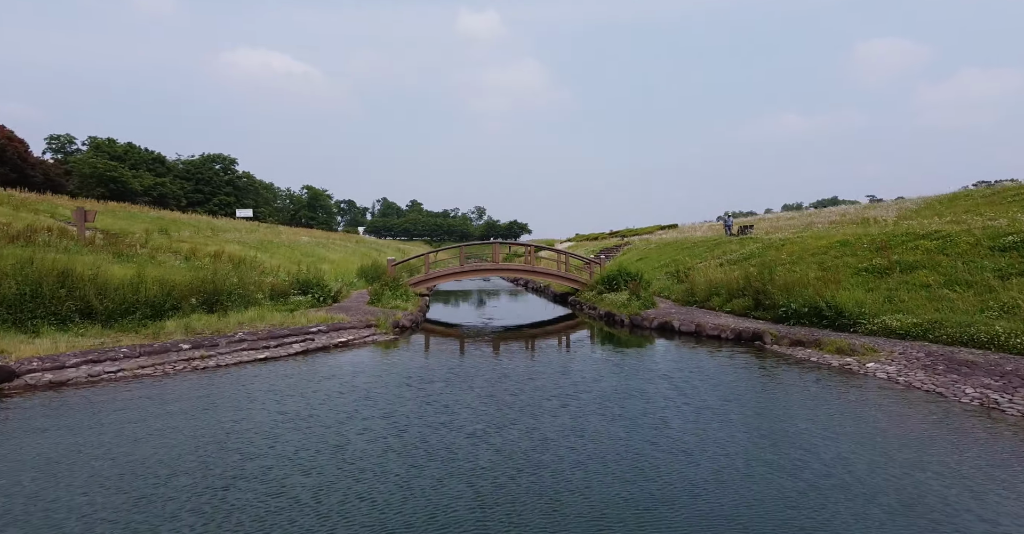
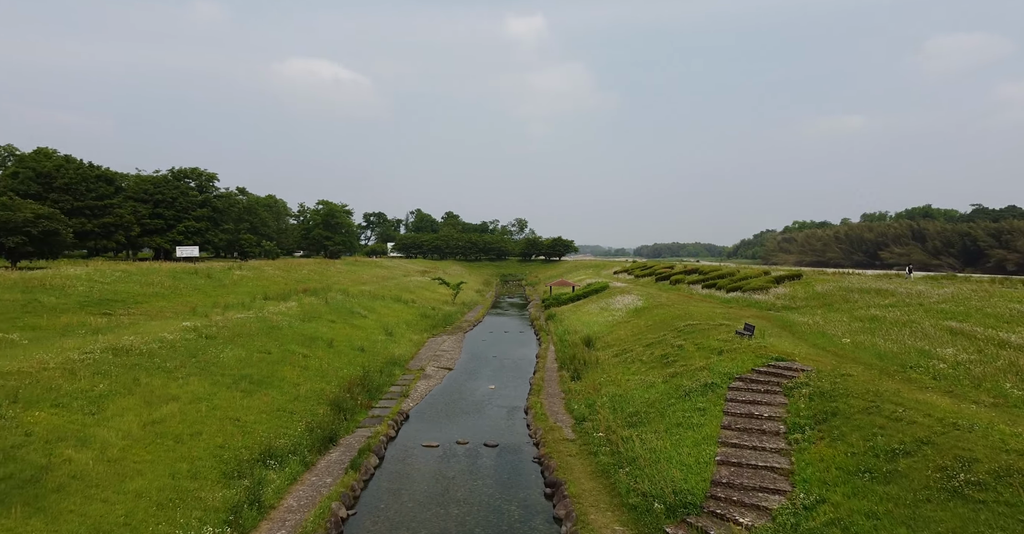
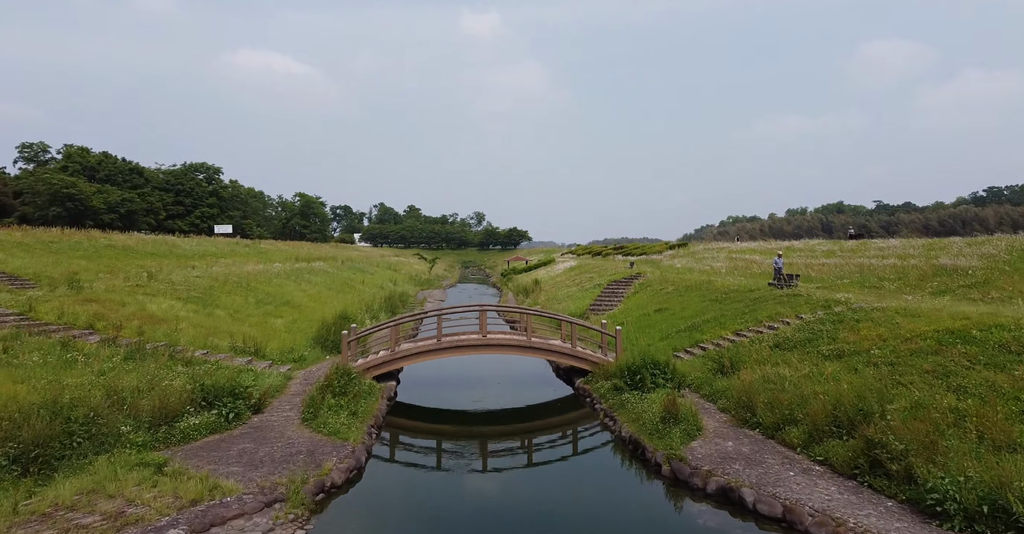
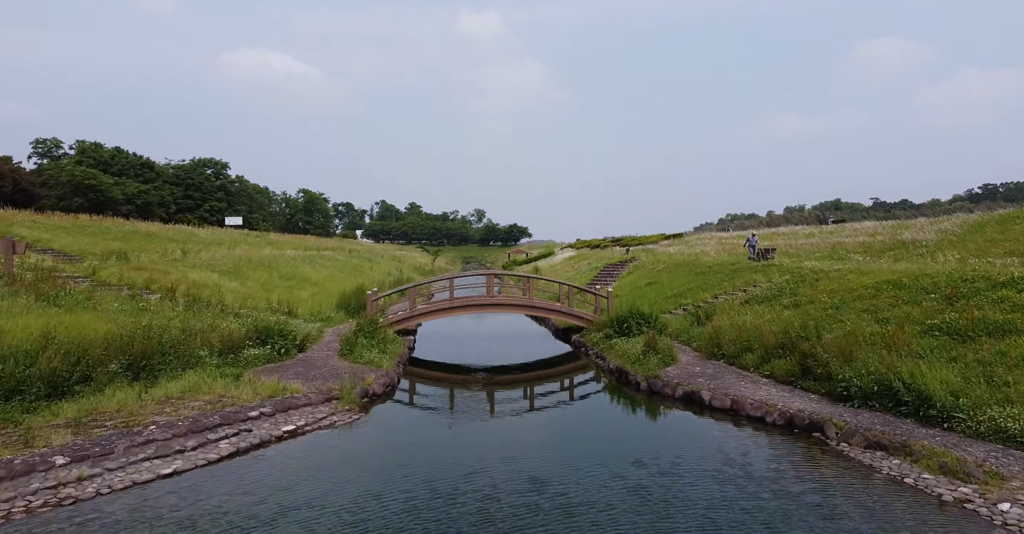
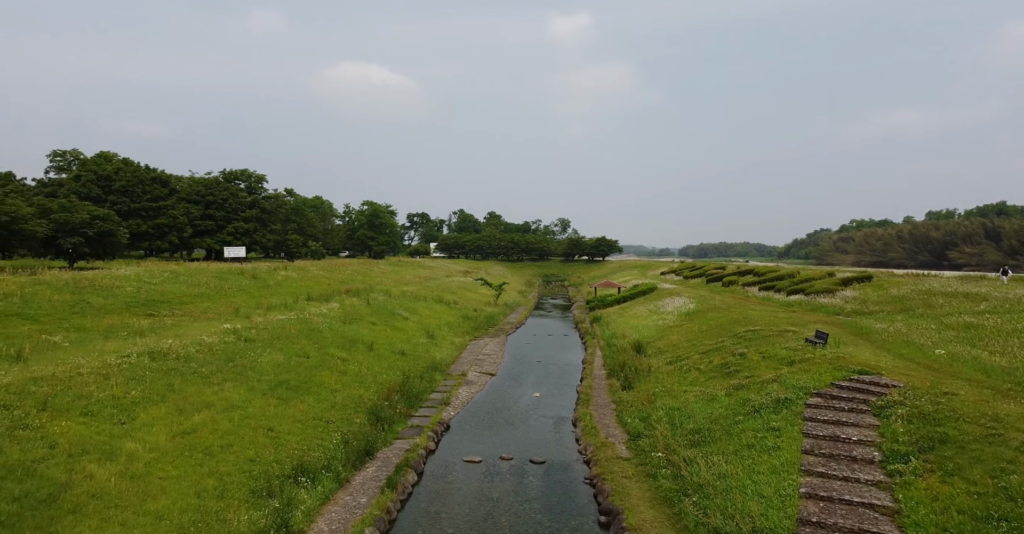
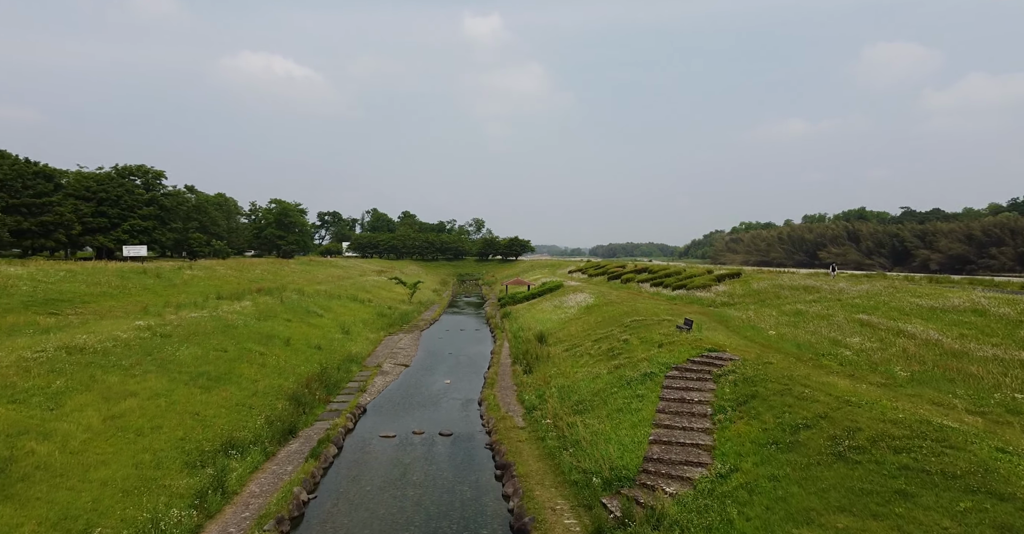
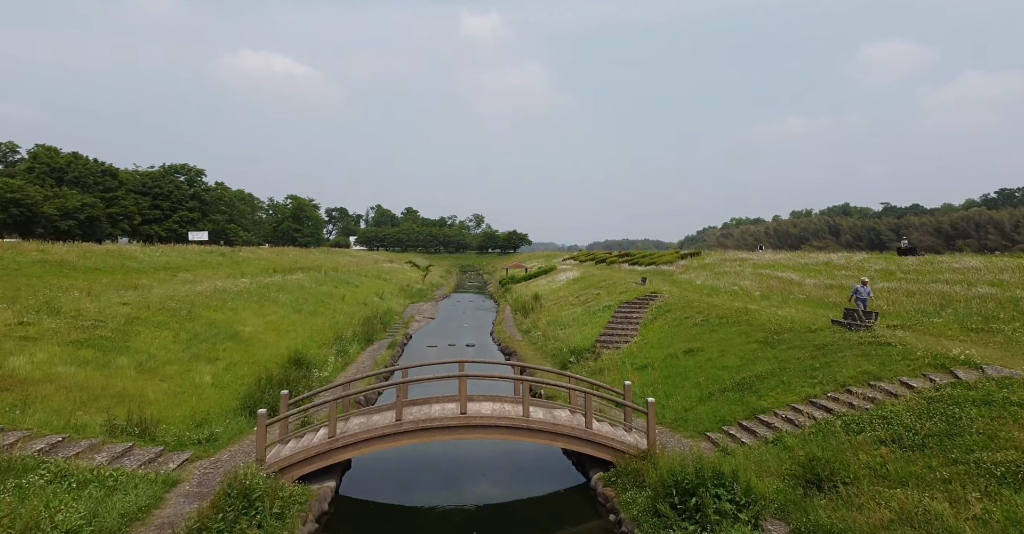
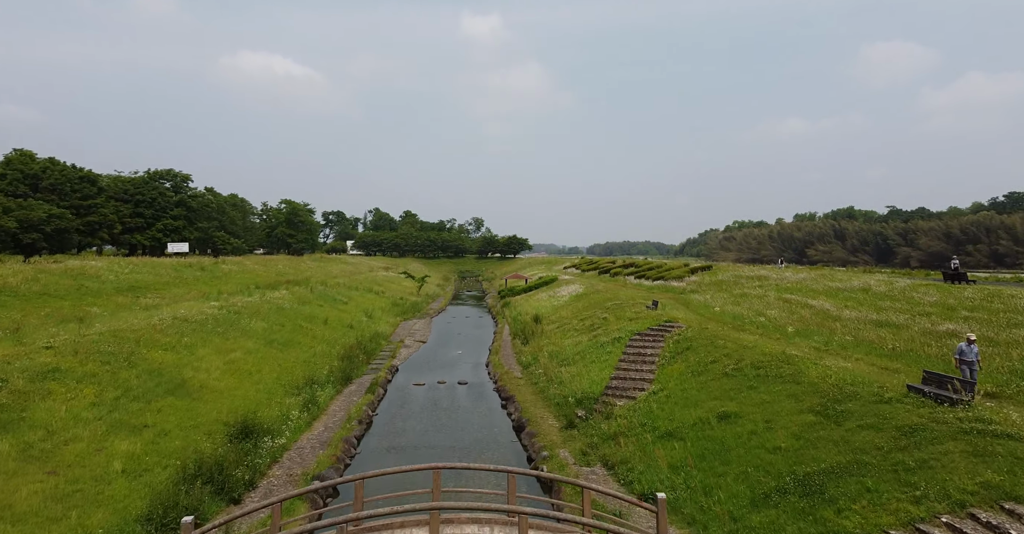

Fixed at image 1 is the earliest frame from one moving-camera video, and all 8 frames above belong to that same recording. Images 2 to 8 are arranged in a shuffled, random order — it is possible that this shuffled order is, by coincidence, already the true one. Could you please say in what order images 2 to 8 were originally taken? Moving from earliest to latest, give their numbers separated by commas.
4, 3, 7, 8, 6, 2, 5
